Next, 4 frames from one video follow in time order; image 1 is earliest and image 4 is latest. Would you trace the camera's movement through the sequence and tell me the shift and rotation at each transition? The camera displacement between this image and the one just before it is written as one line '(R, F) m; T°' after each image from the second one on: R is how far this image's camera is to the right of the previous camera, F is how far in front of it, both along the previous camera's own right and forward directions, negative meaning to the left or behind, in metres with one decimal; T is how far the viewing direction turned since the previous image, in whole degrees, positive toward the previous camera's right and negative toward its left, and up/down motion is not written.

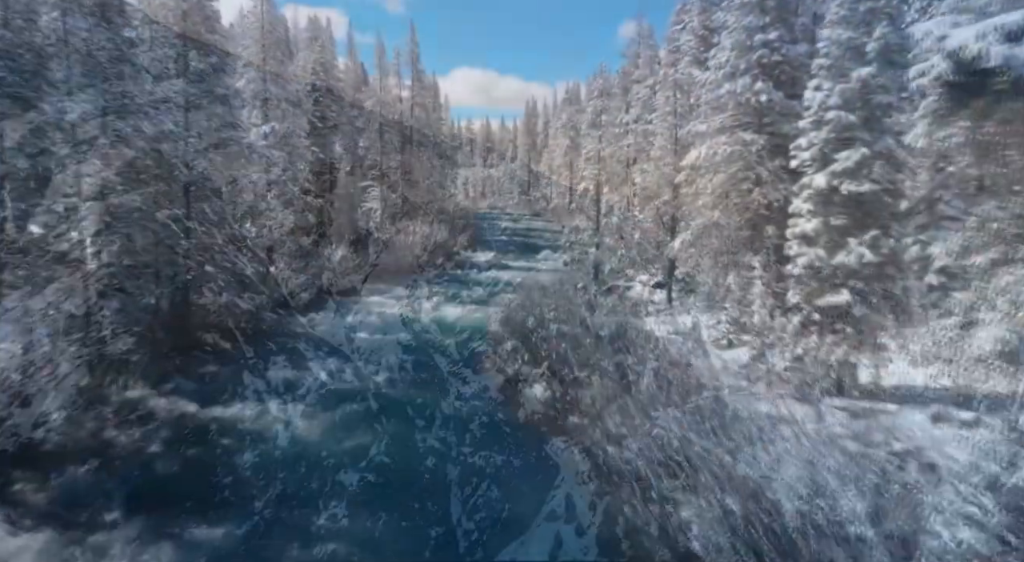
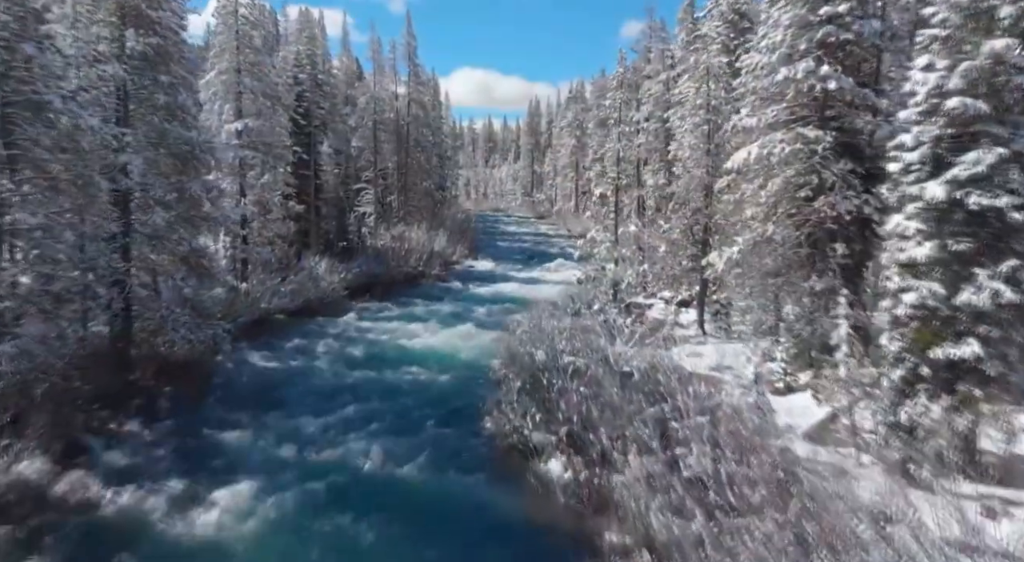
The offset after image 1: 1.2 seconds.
(-0.1, +3.0) m; 0°
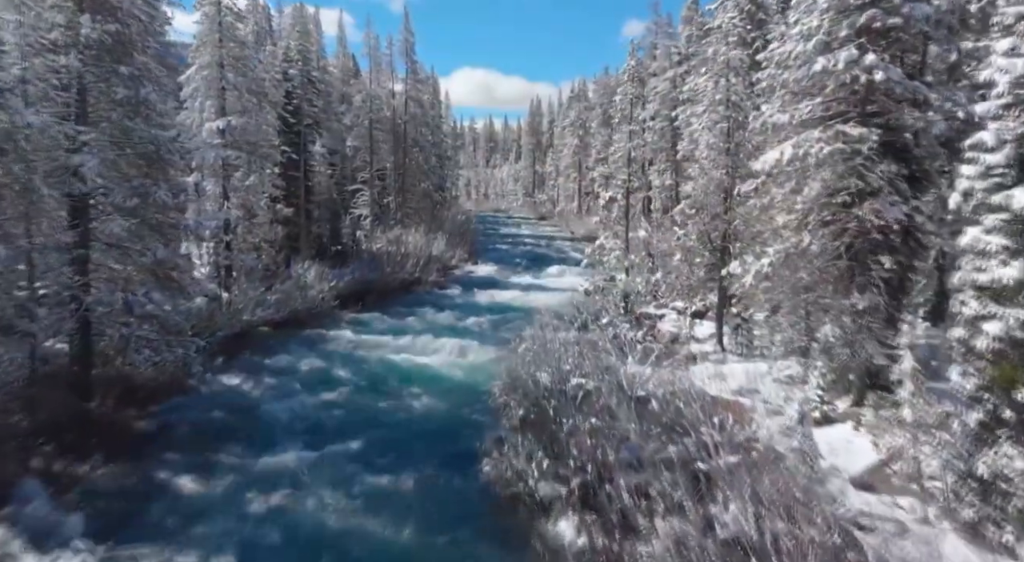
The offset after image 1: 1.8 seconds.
(0.0, +1.5) m; 0°
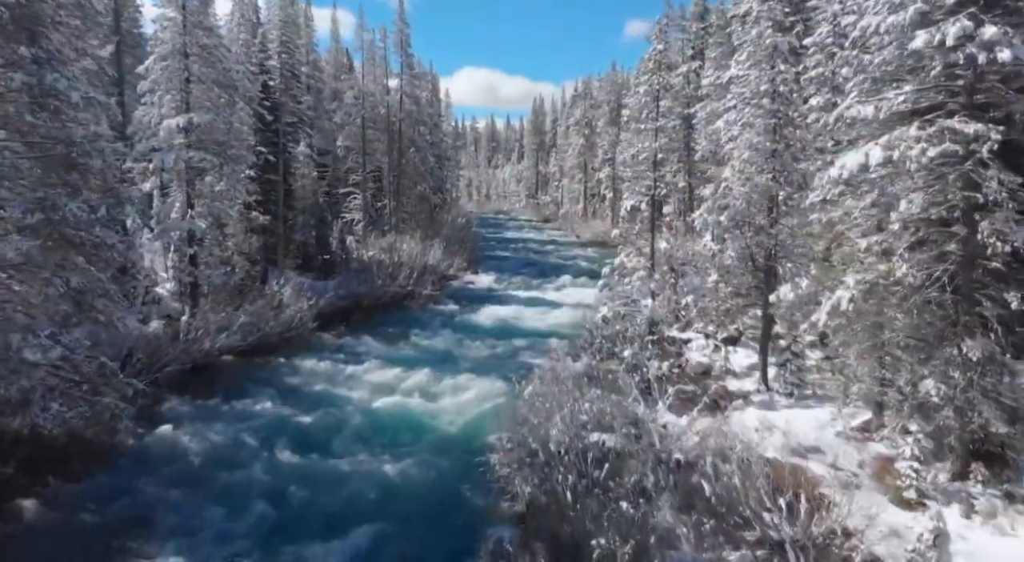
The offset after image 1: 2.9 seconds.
(-0.1, +2.7) m; 0°
